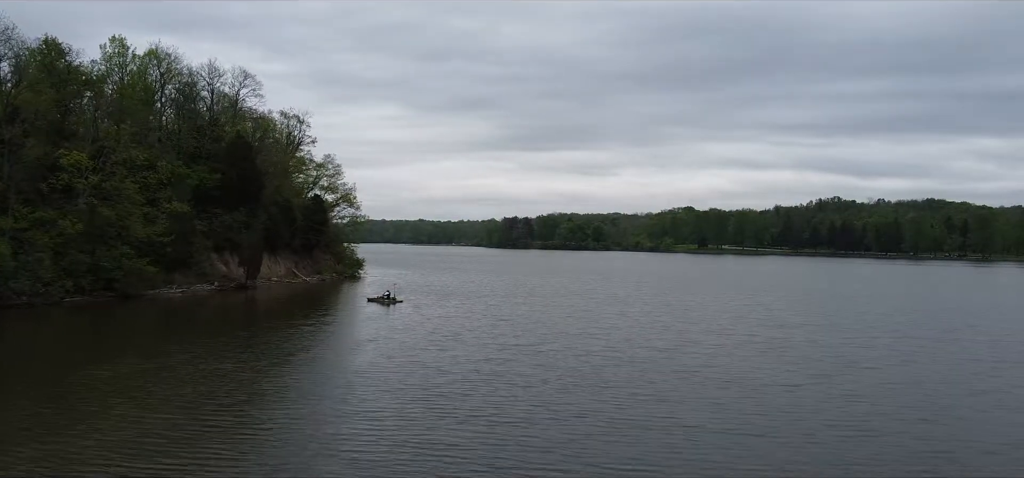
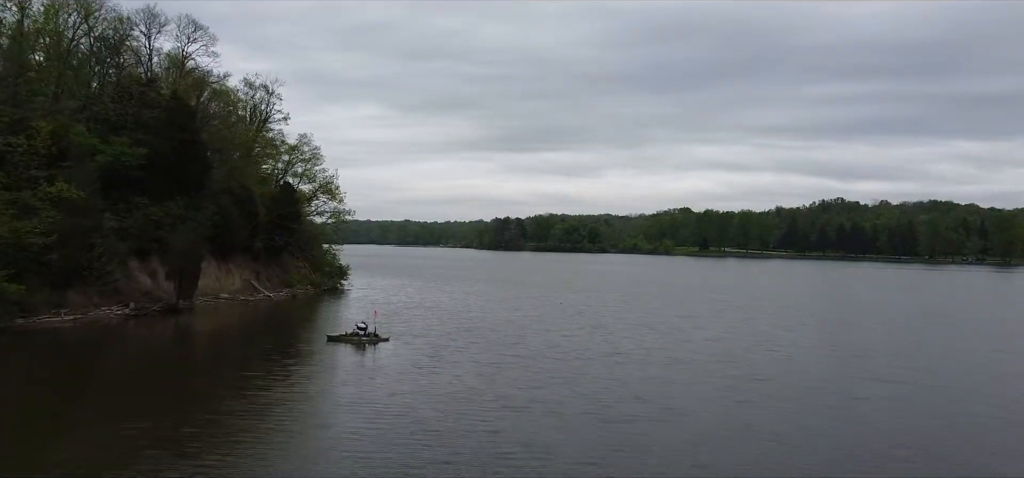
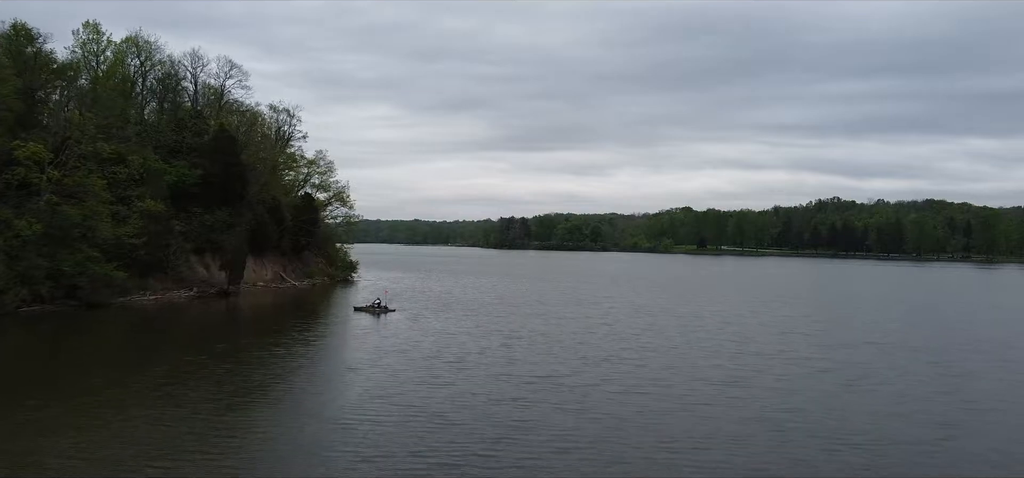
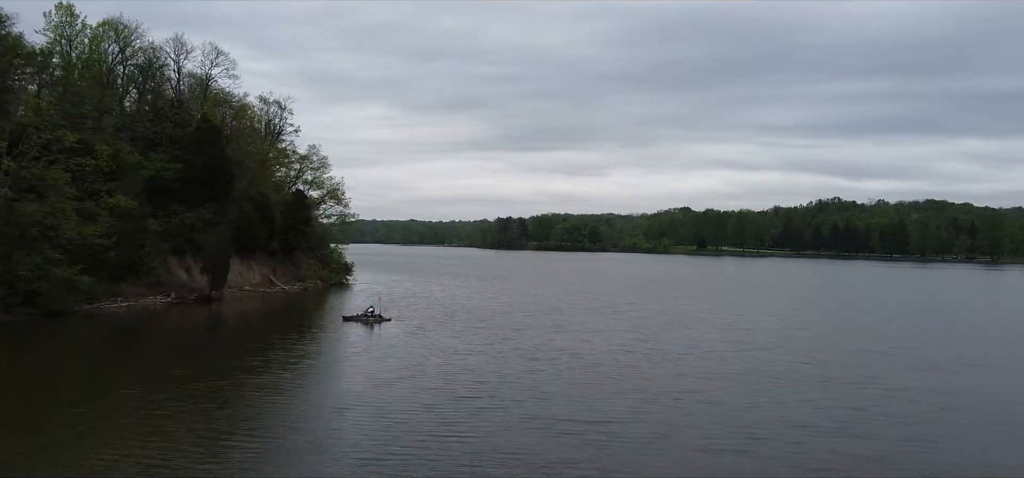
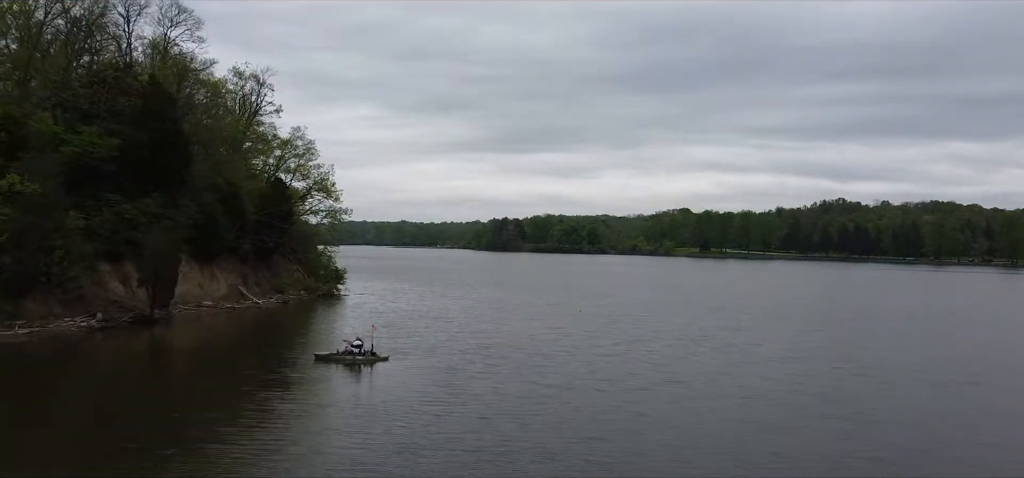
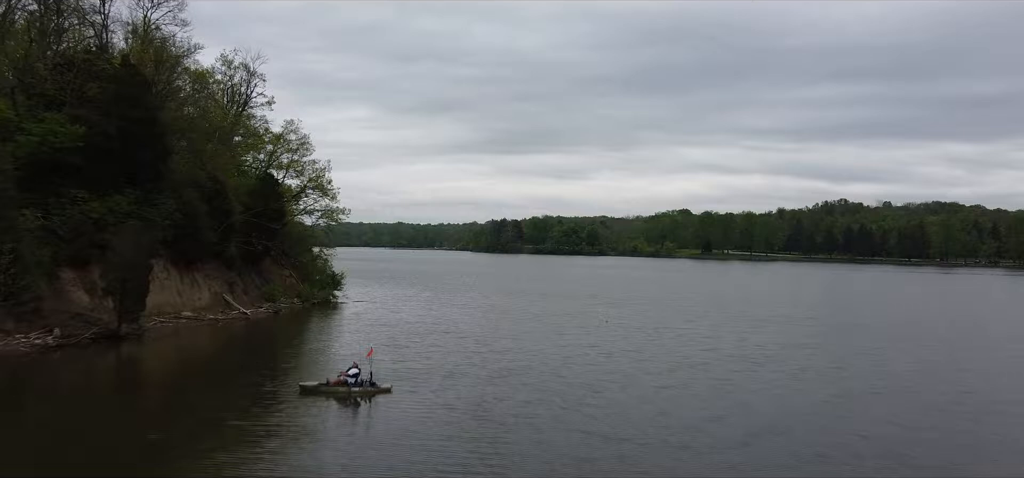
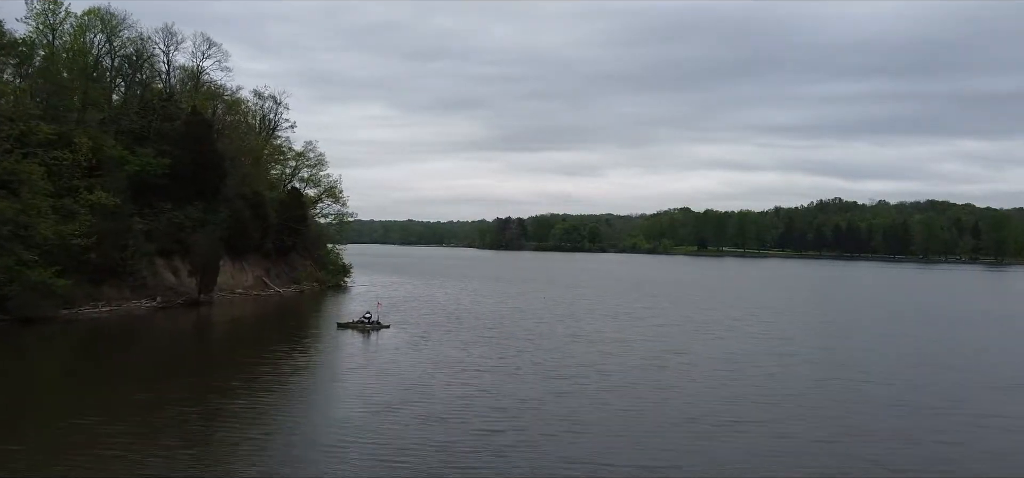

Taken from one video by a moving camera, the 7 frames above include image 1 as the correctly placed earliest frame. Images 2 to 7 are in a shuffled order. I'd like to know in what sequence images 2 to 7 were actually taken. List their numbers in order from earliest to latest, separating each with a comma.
3, 4, 7, 2, 5, 6
